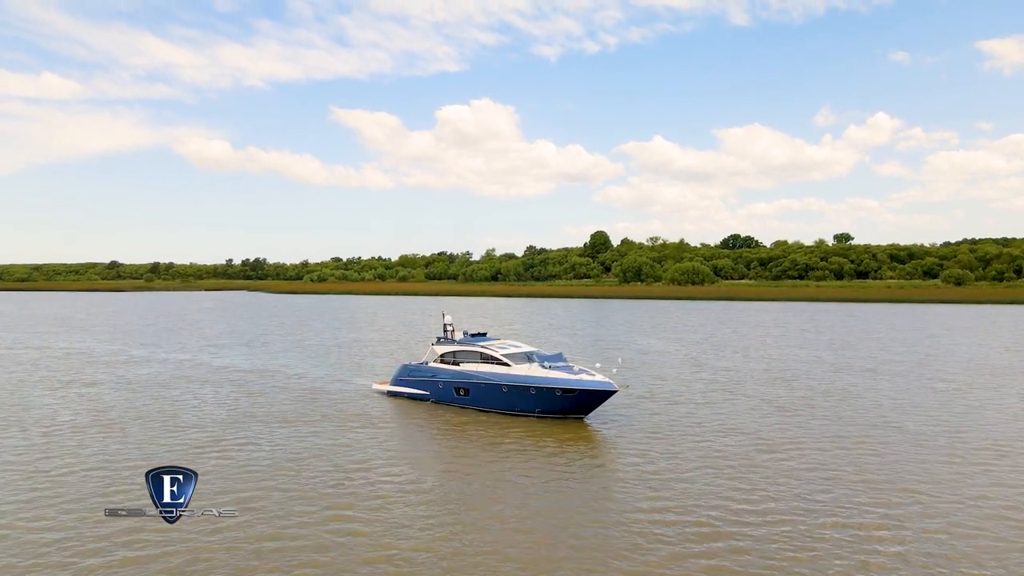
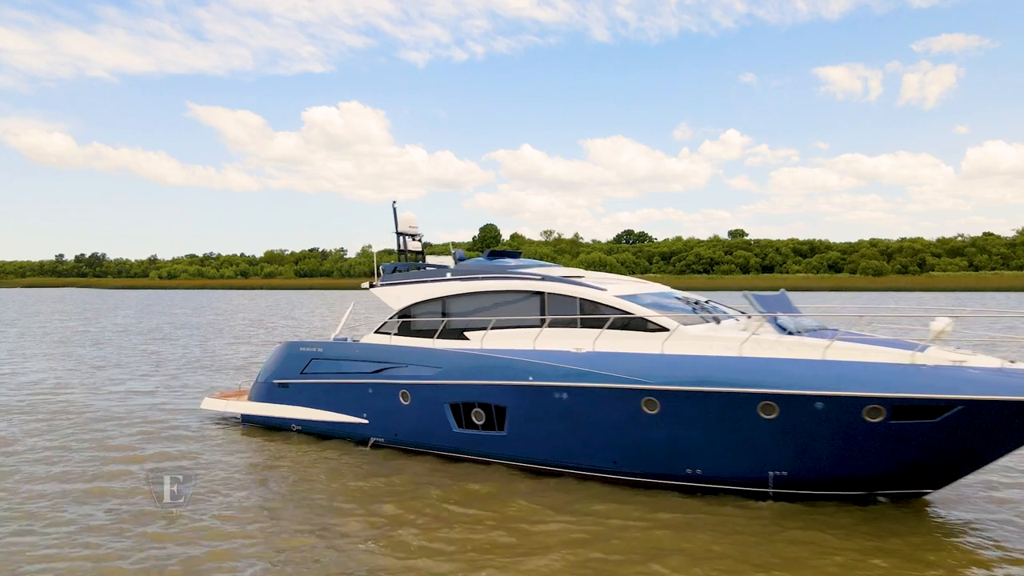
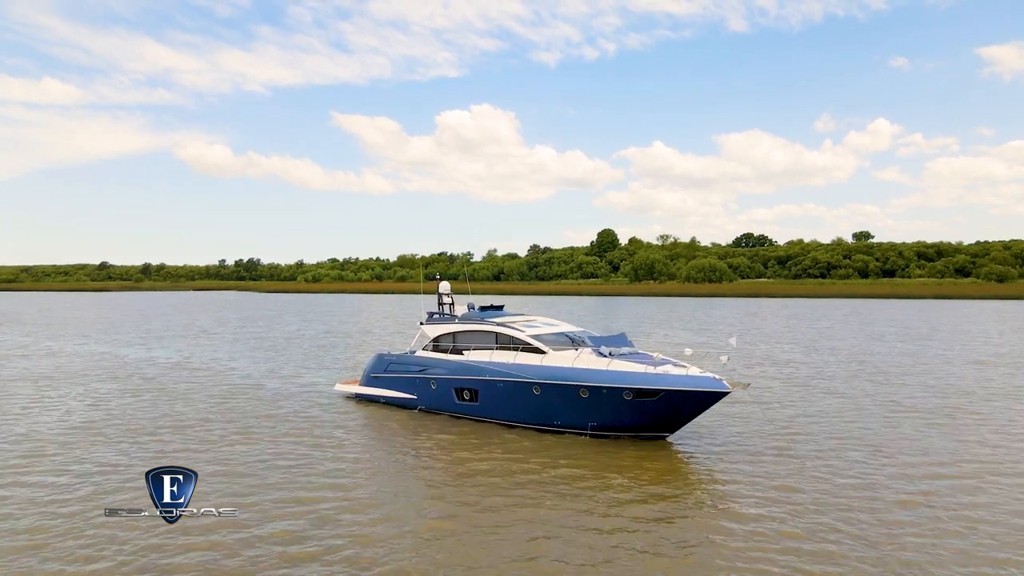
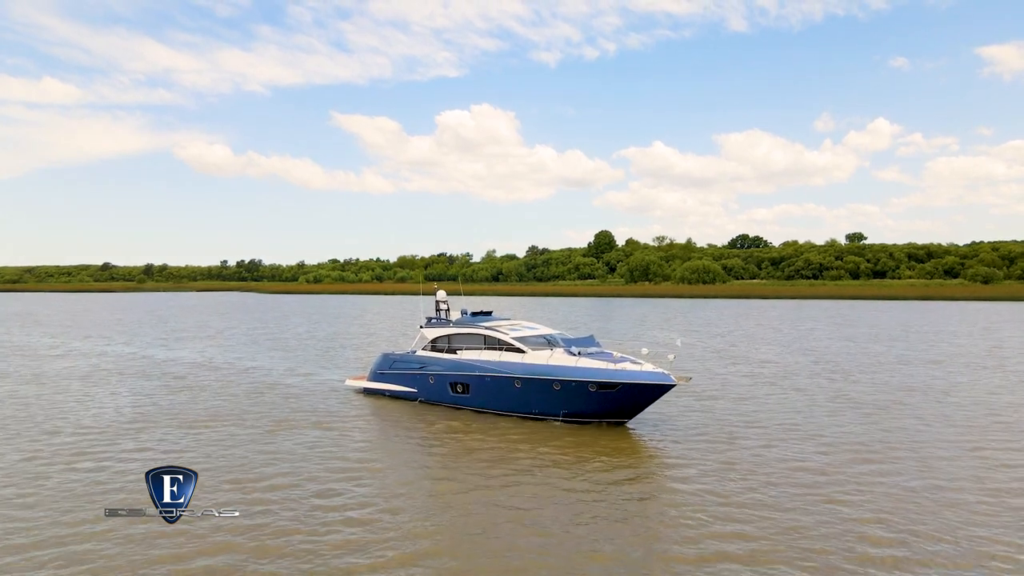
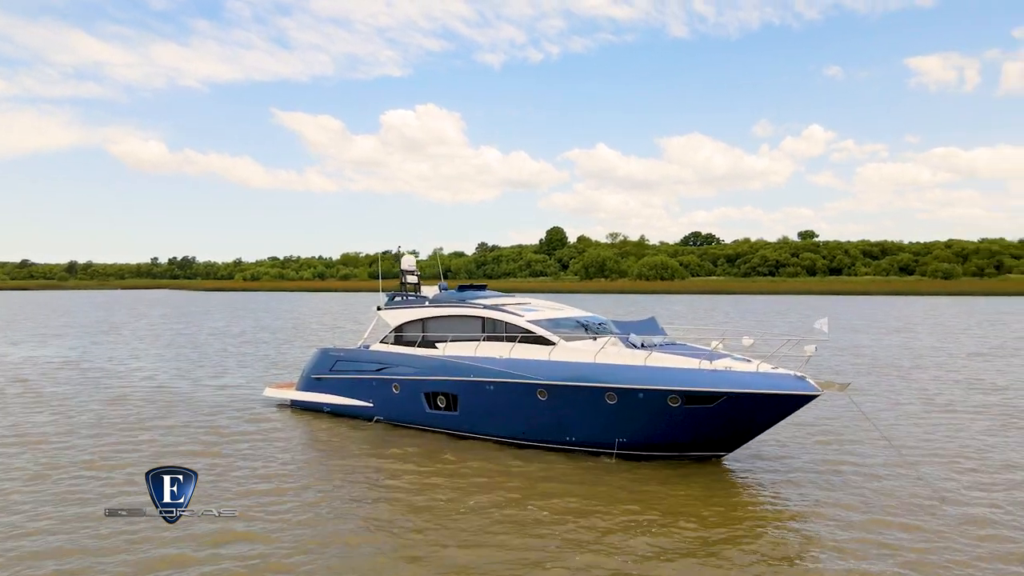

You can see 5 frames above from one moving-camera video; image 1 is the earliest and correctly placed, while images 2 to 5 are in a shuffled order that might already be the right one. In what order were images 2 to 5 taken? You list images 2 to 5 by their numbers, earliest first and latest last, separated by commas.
4, 3, 5, 2
